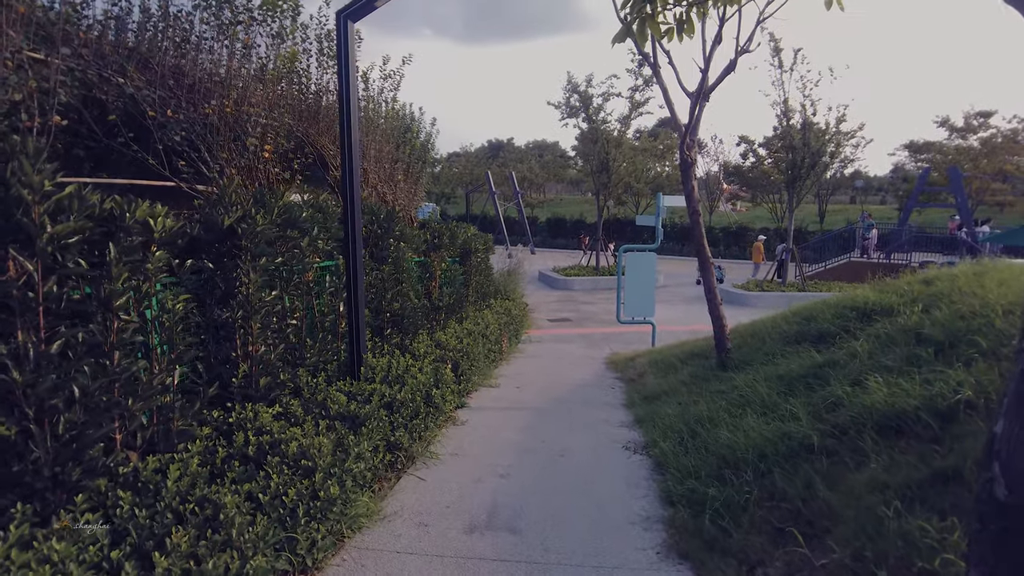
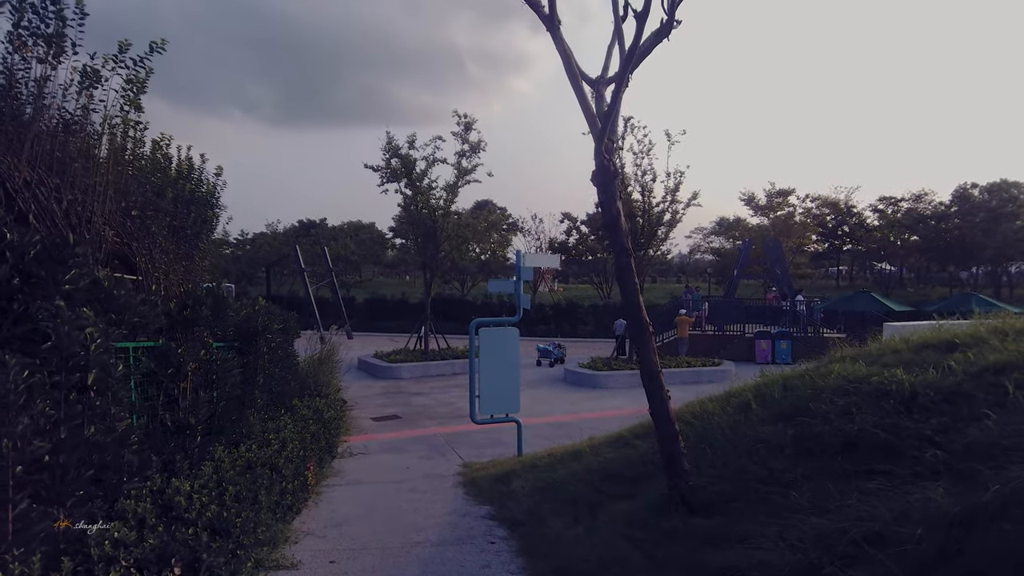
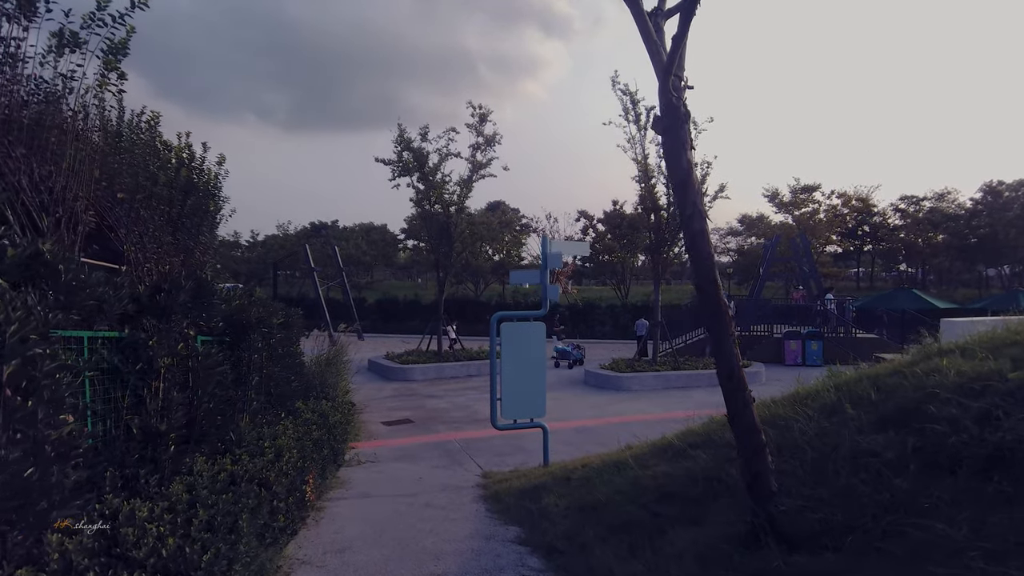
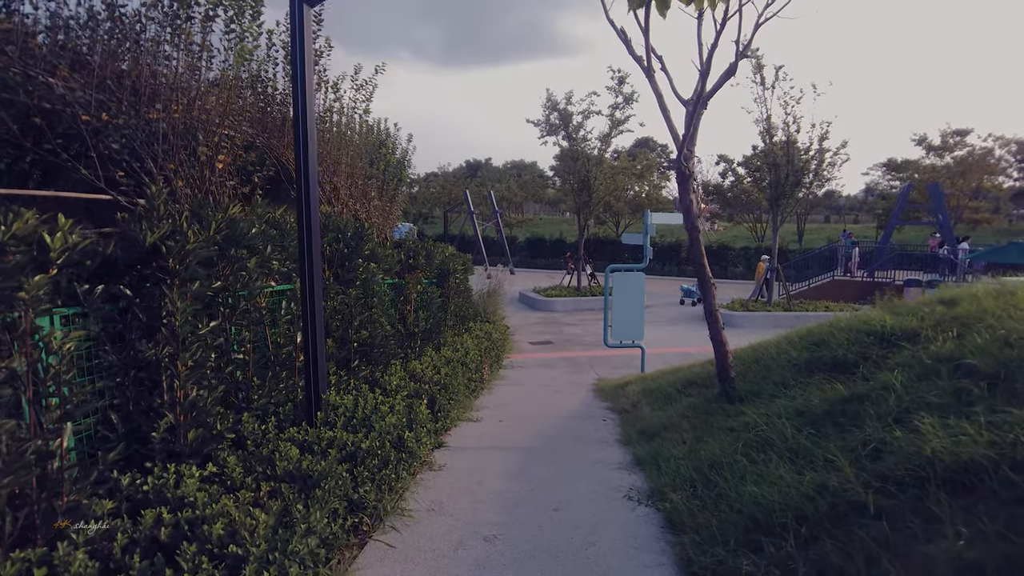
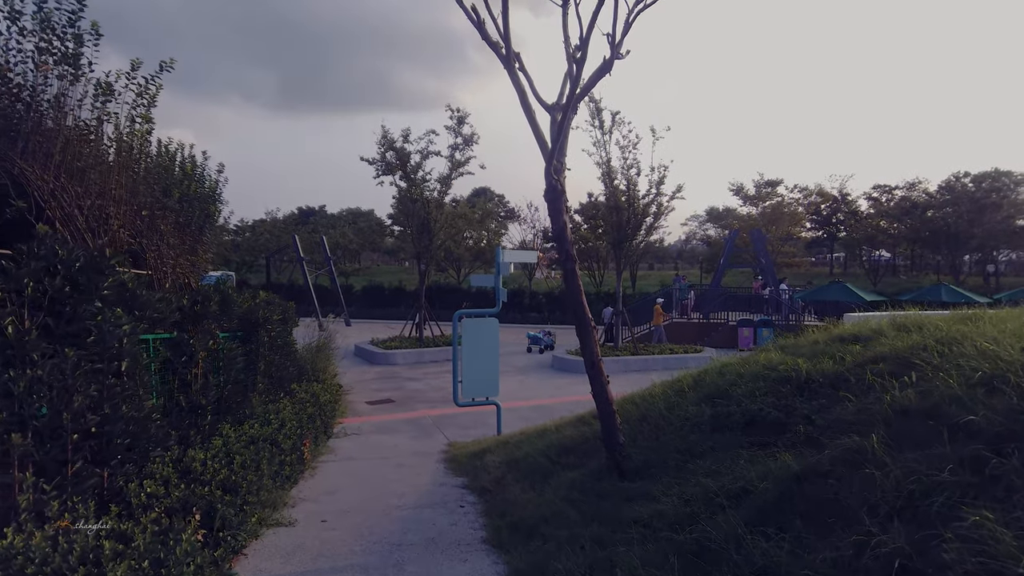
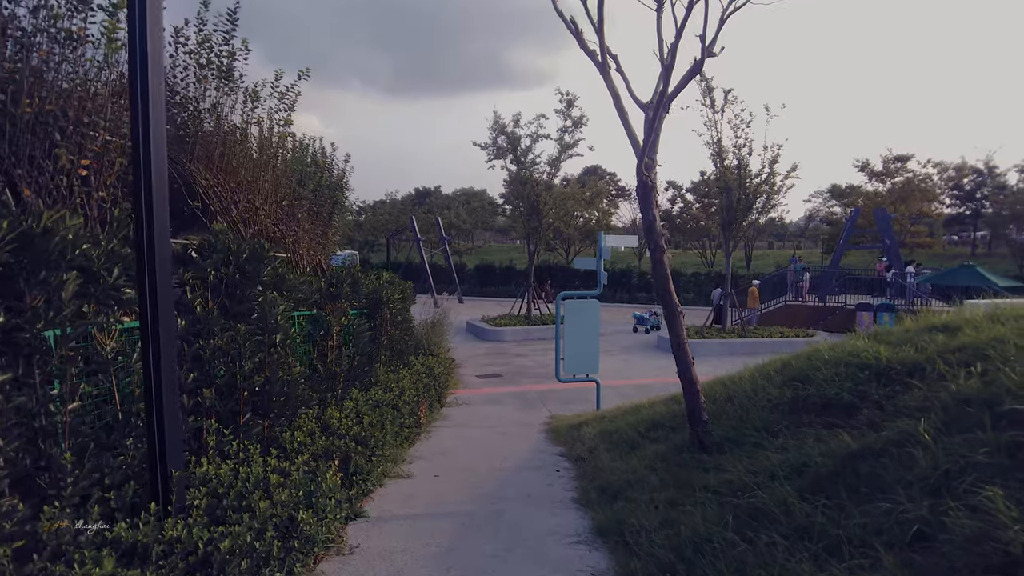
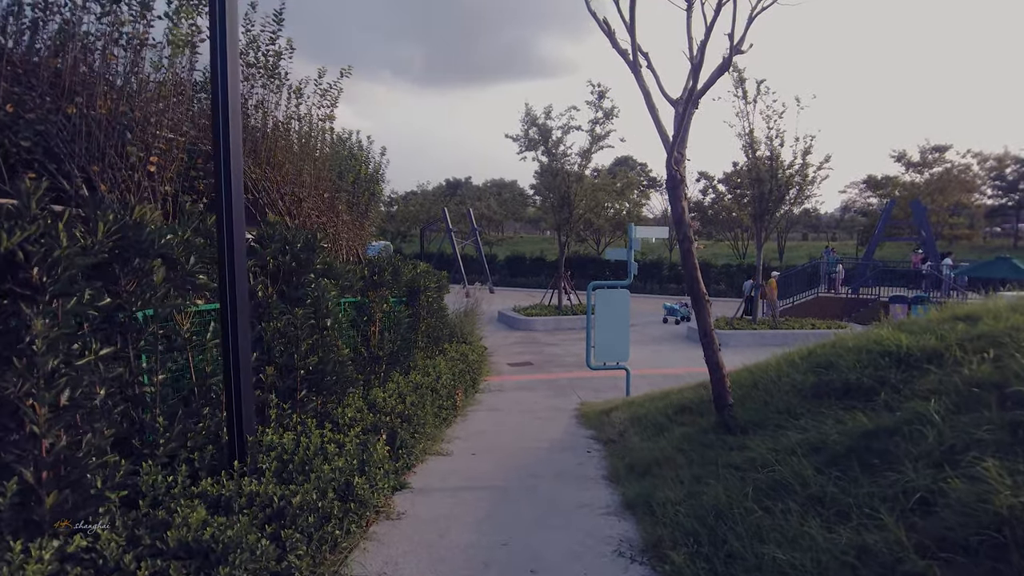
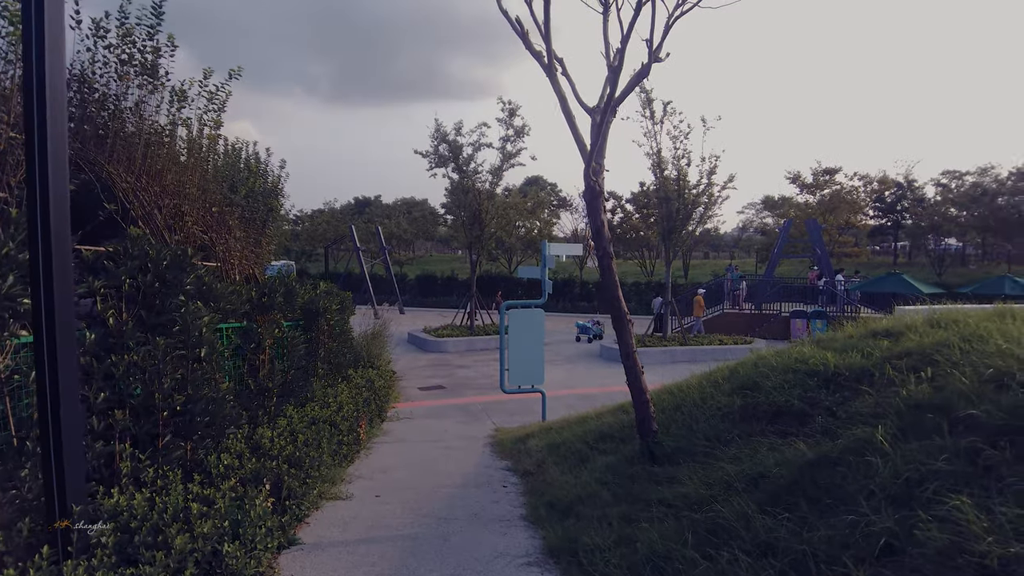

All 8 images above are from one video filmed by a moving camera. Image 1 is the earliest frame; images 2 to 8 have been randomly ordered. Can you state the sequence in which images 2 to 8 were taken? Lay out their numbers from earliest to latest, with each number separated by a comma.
4, 7, 6, 8, 5, 2, 3
